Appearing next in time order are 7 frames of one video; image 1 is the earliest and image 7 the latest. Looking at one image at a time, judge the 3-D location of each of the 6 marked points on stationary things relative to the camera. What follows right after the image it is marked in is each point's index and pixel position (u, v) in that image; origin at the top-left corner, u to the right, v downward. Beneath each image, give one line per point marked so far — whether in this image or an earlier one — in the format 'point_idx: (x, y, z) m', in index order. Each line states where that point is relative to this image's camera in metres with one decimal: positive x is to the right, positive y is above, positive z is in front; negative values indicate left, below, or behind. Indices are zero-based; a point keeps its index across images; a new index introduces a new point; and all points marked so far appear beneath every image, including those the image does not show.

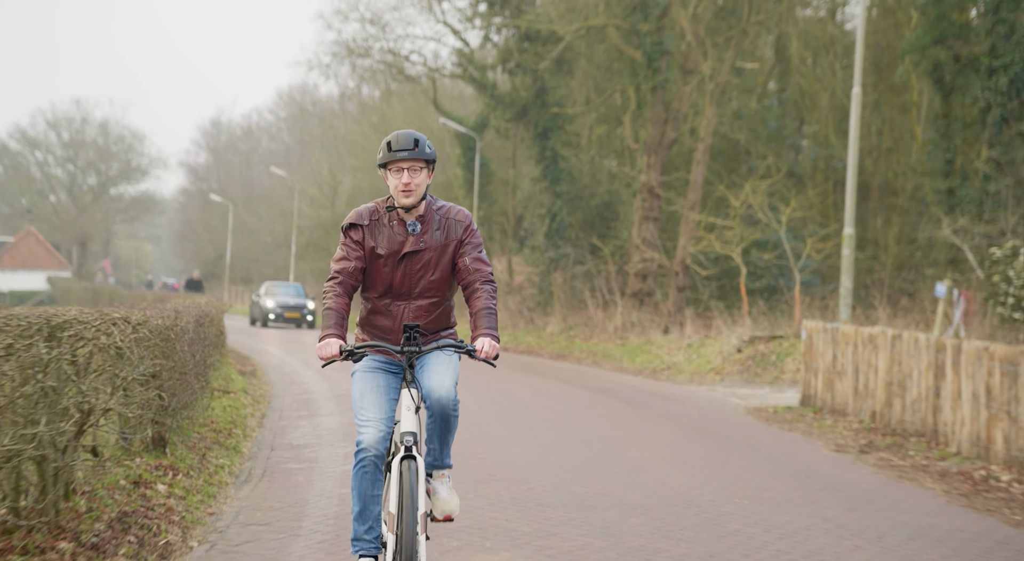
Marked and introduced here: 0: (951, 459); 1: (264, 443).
0: (+4.0, -1.6, +9.6) m
1: (-2.4, -1.6, +10.4) m
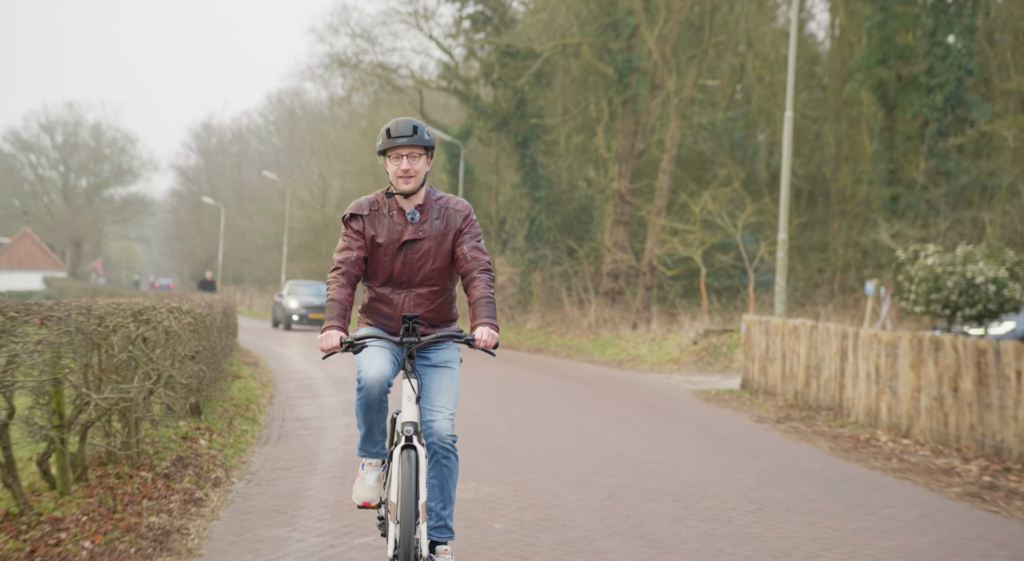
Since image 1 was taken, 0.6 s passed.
0: (+3.7, -1.6, +11.6) m
1: (-2.7, -1.6, +12.3) m
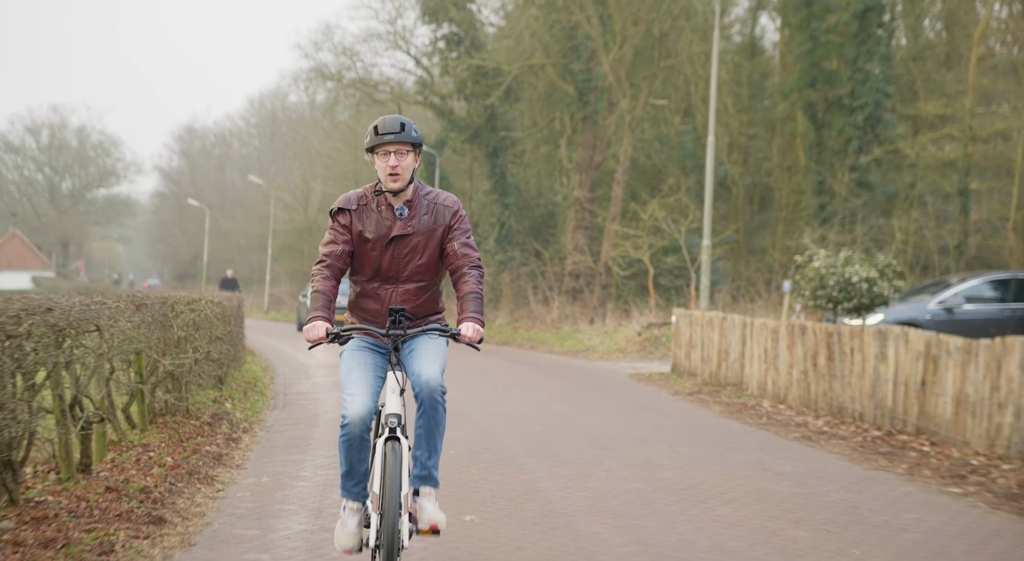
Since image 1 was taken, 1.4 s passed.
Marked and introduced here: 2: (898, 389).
0: (+3.2, -1.6, +14.4) m
1: (-3.3, -1.5, +15.0) m
2: (+3.9, -1.0, +10.4) m
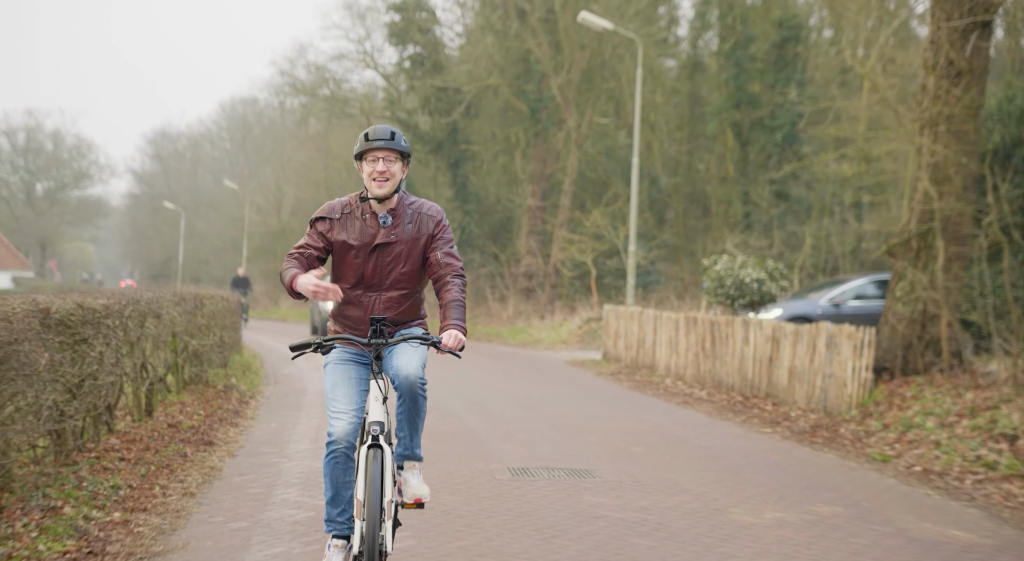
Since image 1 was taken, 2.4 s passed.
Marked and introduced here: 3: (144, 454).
0: (+2.4, -1.6, +17.6) m
1: (-4.1, -1.6, +18.0) m
2: (+3.2, -1.1, +13.6) m
3: (-3.0, -1.4, +8.6) m
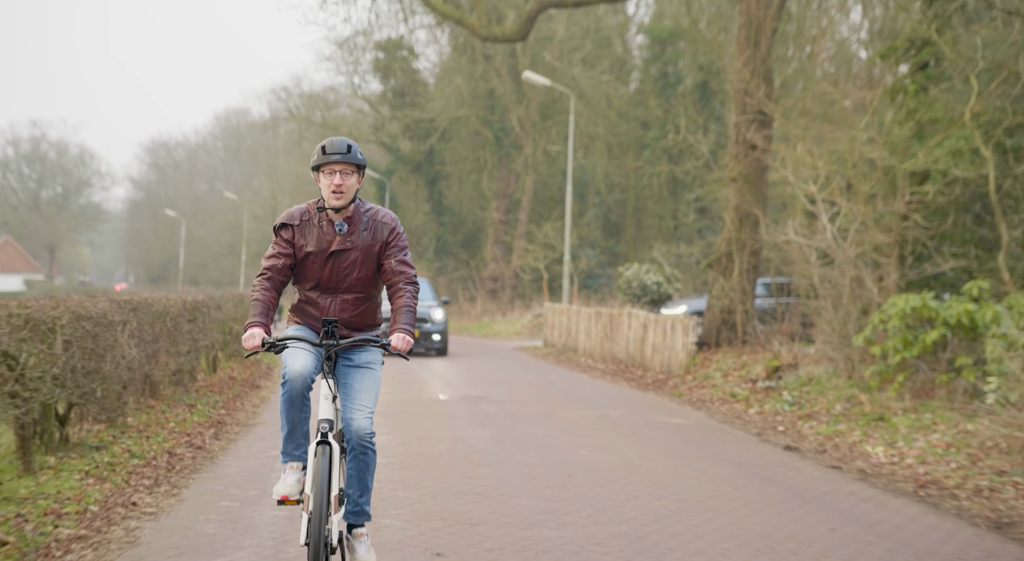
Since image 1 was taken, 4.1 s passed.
0: (+1.4, -1.6, +23.2) m
1: (-5.1, -1.6, +23.4) m
2: (+2.2, -1.1, +19.1) m
3: (-3.8, -1.4, +14.1) m
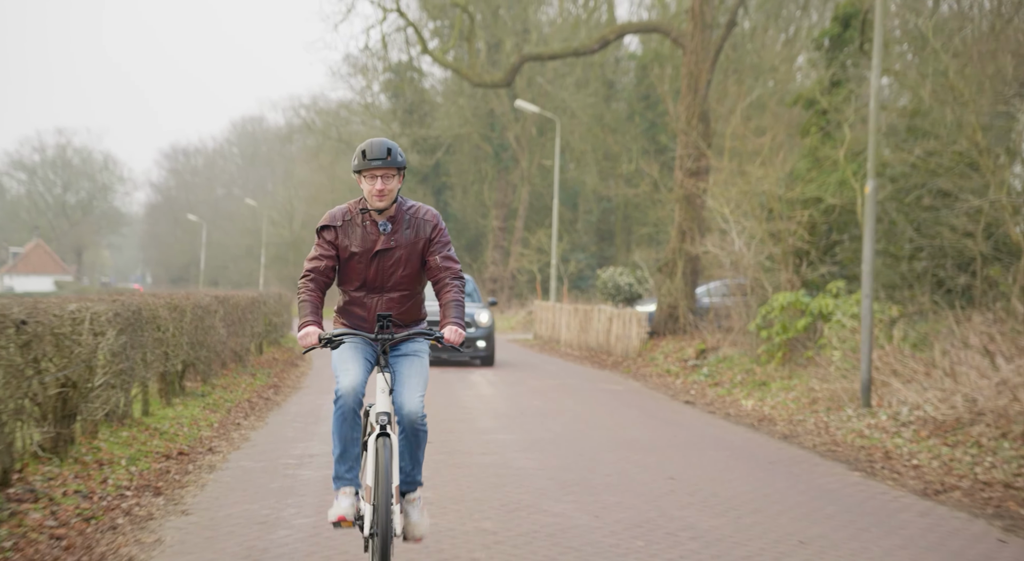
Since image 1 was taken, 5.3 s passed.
0: (+1.2, -1.7, +27.1) m
1: (-5.3, -1.7, +27.4) m
2: (+2.0, -1.1, +23.1) m
3: (-4.1, -1.5, +18.1) m
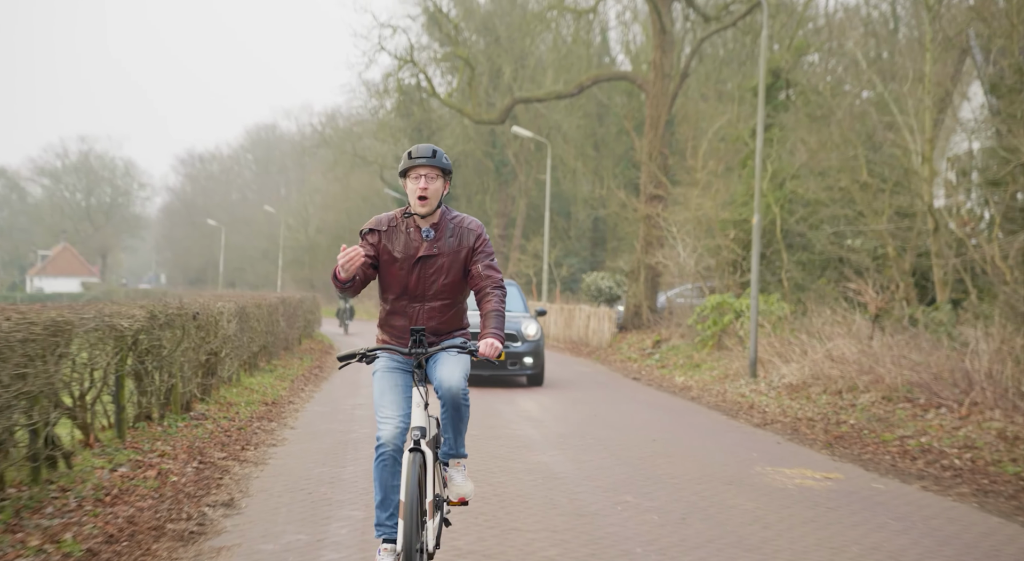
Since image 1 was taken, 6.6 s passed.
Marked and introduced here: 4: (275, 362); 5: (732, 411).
0: (+1.1, -1.8, +31.4) m
1: (-5.4, -1.7, +31.7) m
2: (+1.9, -1.2, +27.4) m
3: (-4.3, -1.5, +22.4) m
4: (-3.9, -1.4, +17.2) m
5: (+2.8, -1.7, +13.5) m
